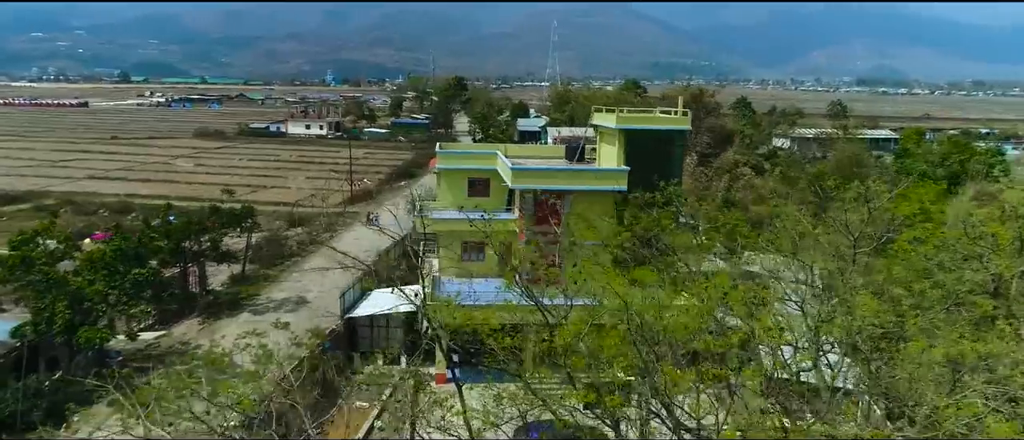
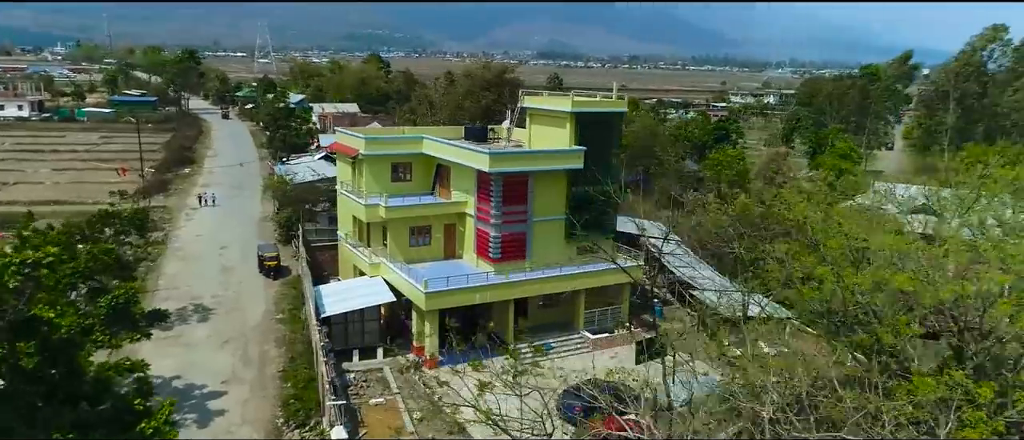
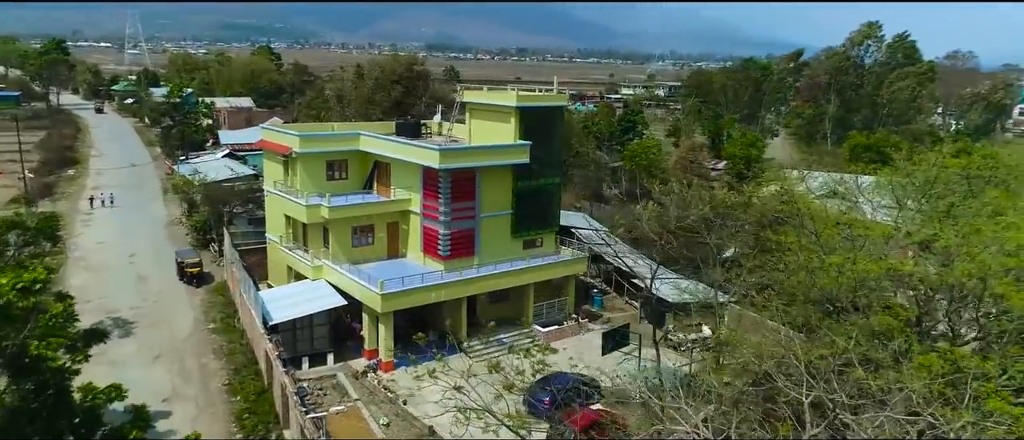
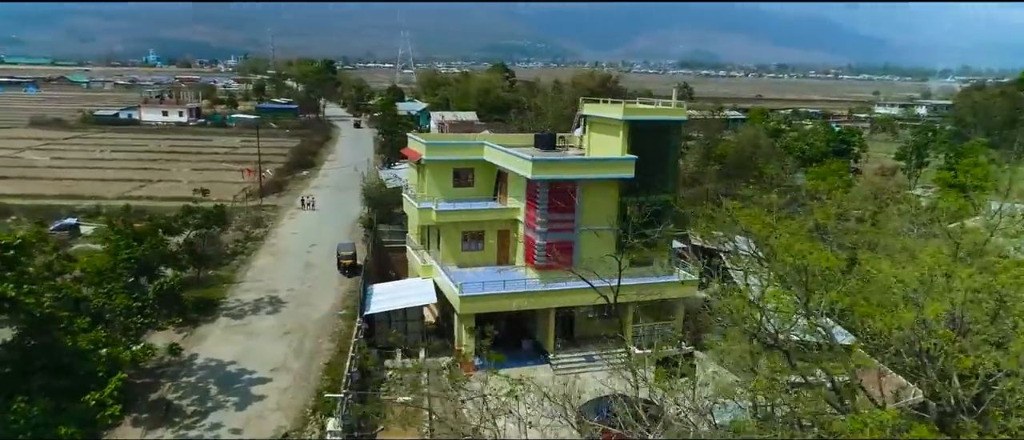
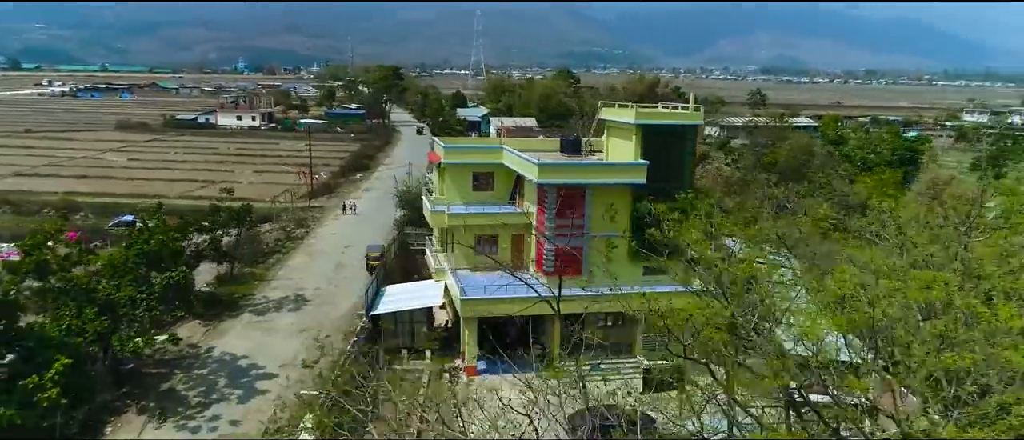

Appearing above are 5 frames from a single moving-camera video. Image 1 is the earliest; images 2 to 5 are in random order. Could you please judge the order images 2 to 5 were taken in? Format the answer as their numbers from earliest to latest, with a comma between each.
5, 4, 2, 3
